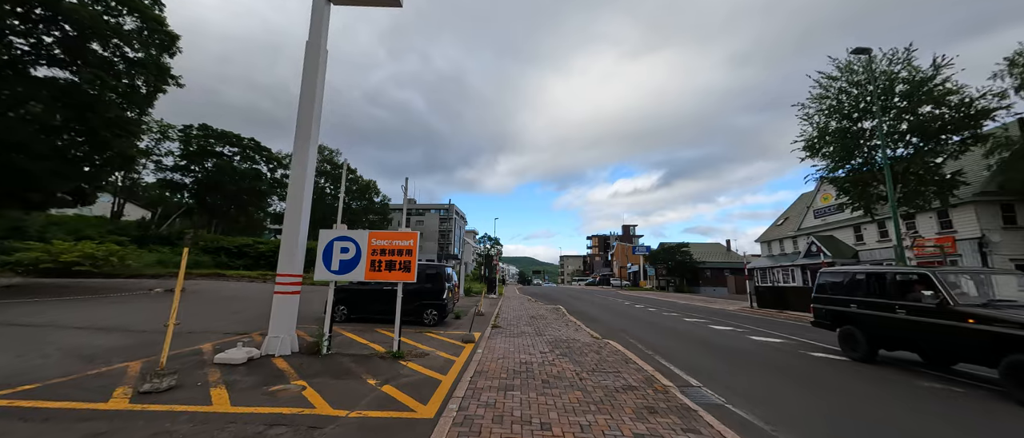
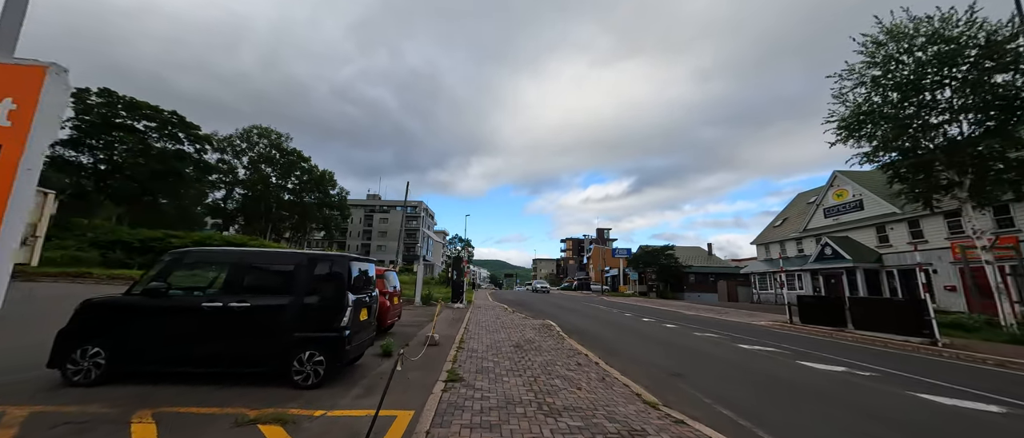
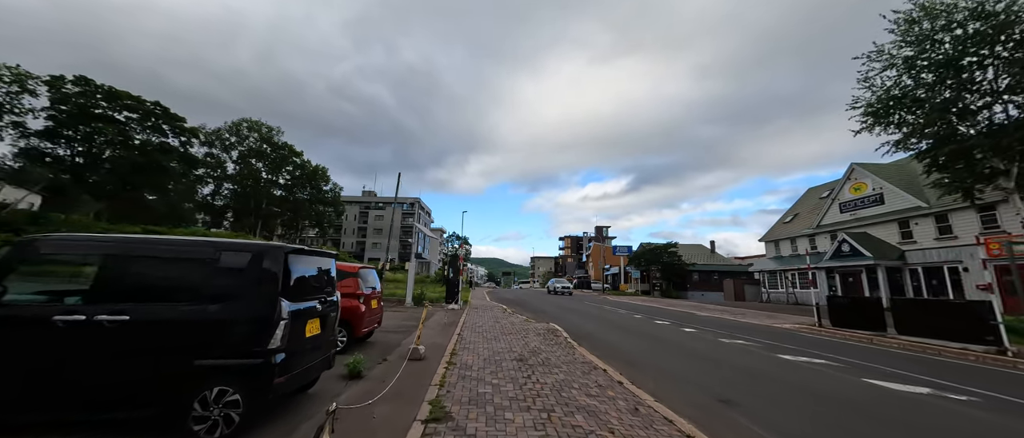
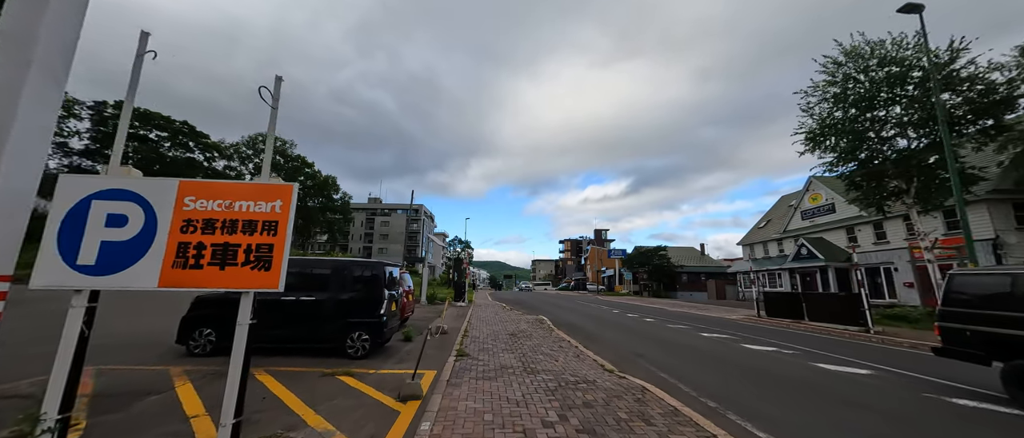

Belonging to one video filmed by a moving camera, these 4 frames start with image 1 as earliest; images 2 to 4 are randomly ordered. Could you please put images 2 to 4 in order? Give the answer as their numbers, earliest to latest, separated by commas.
4, 2, 3
